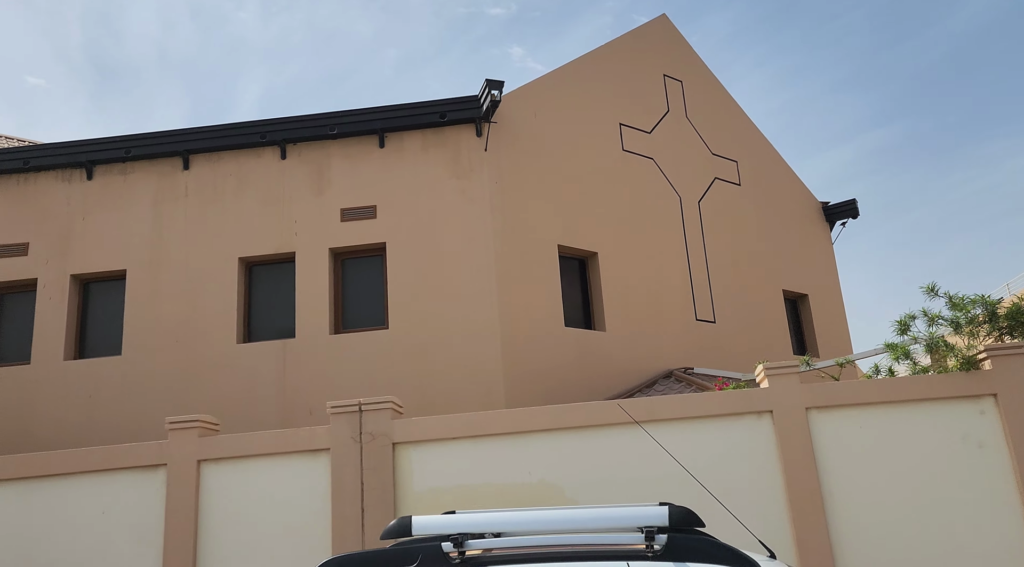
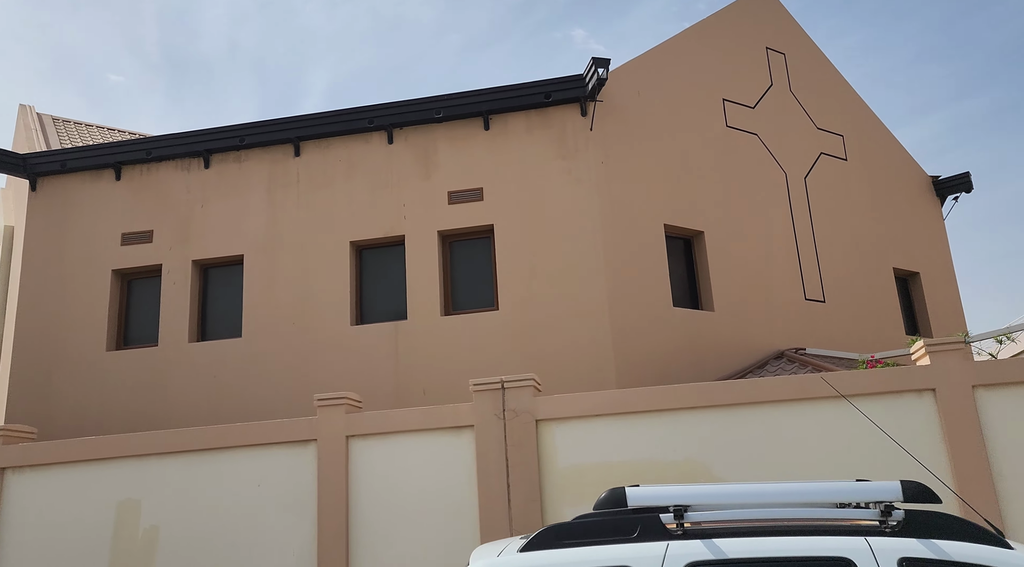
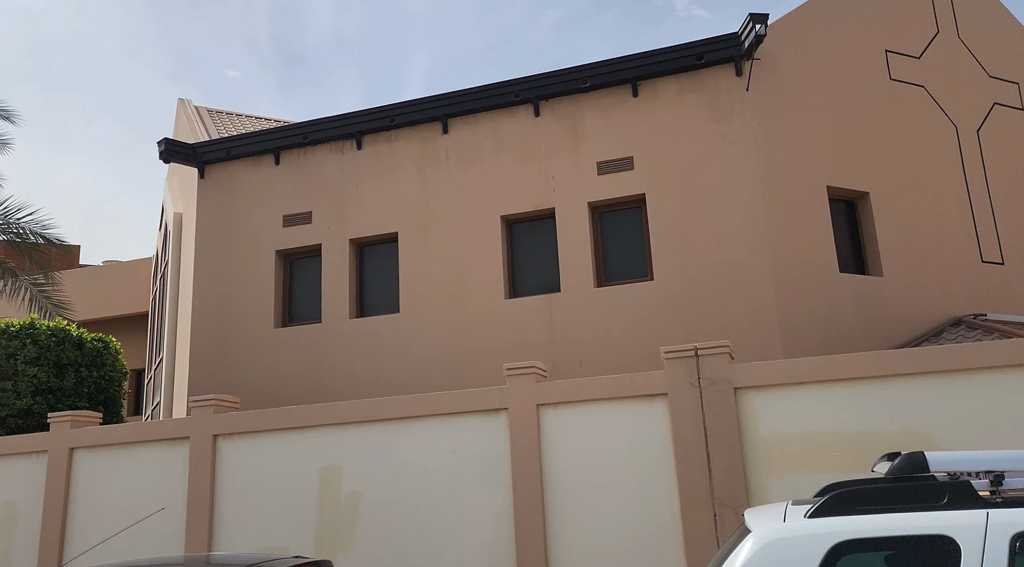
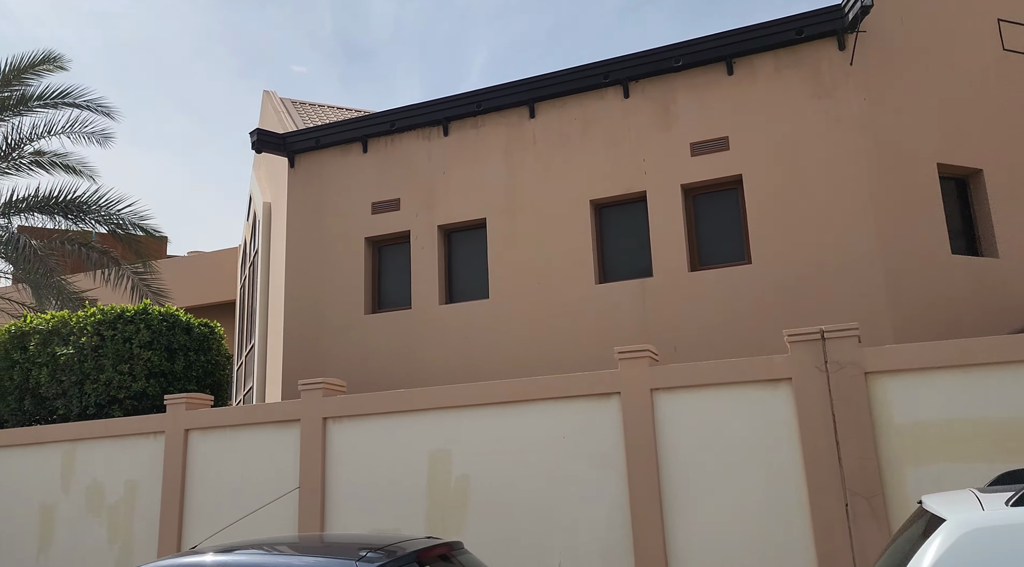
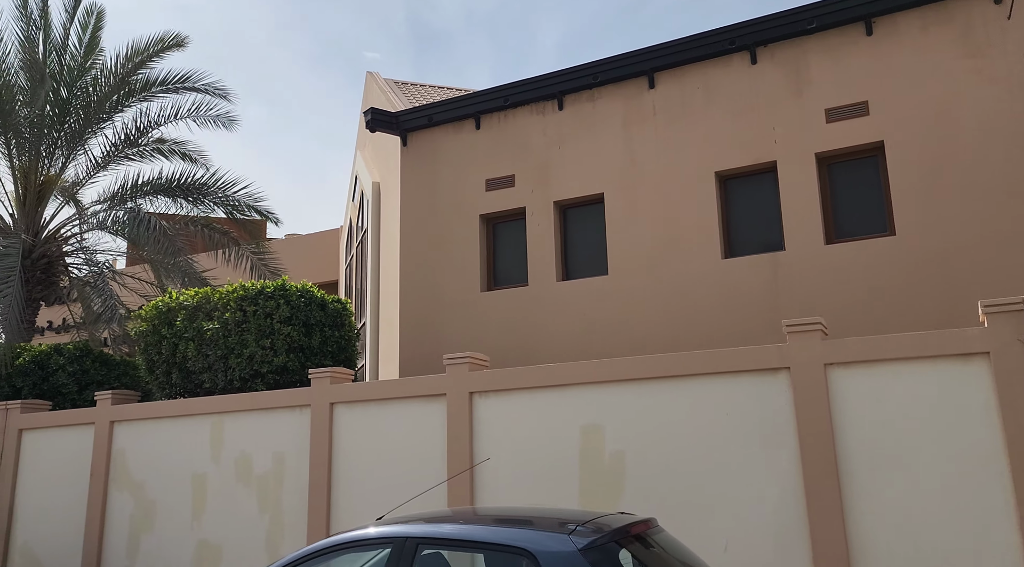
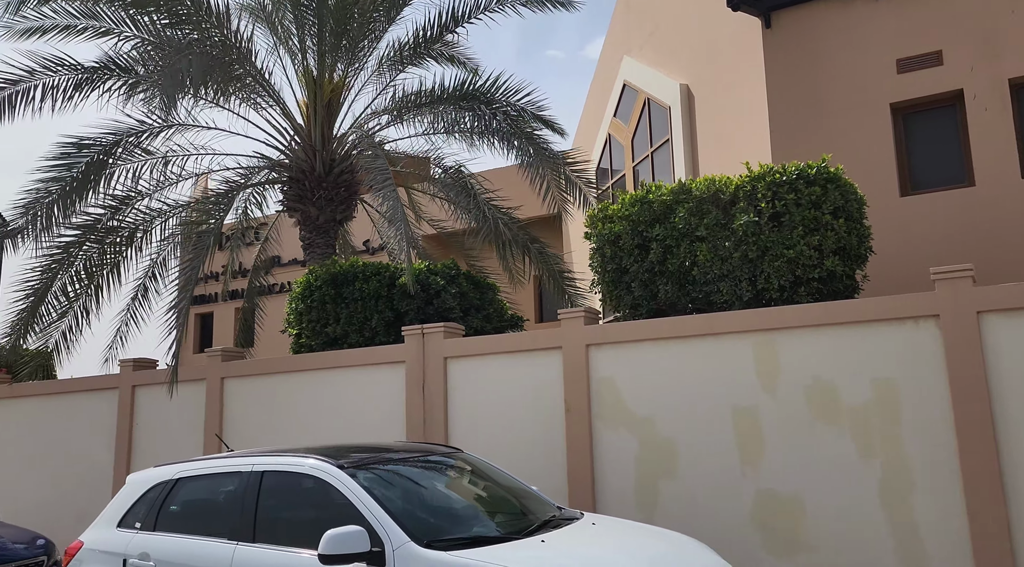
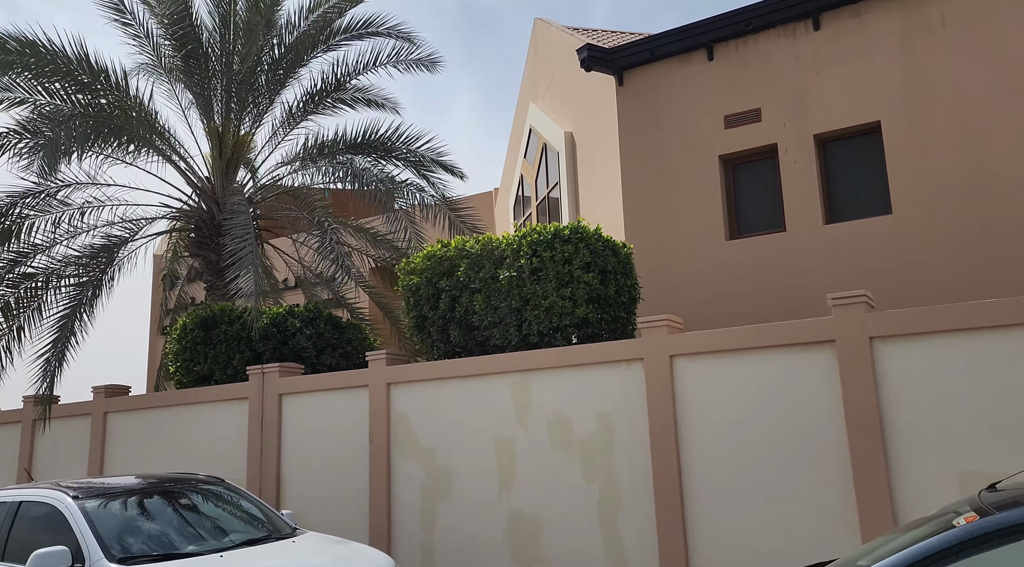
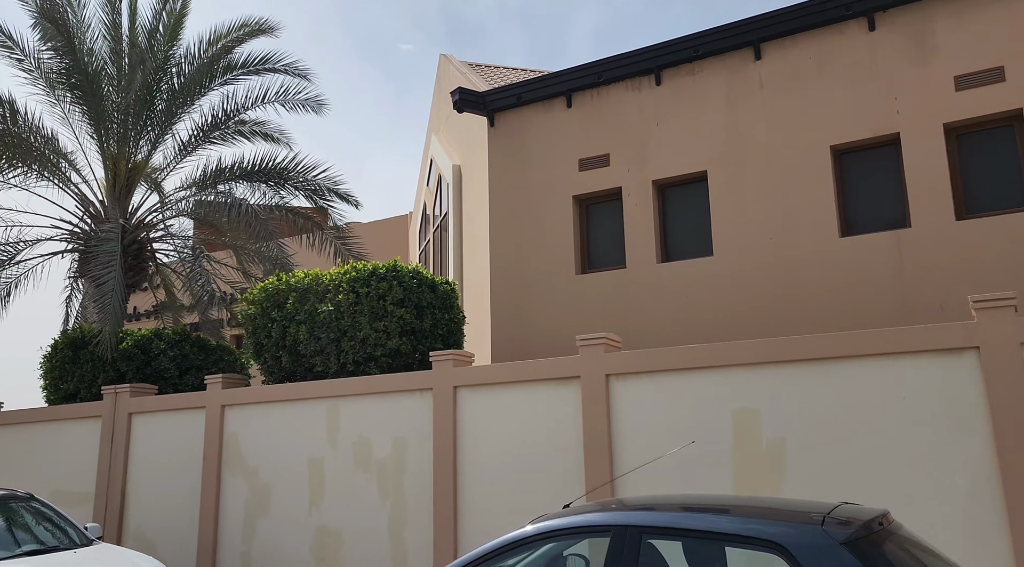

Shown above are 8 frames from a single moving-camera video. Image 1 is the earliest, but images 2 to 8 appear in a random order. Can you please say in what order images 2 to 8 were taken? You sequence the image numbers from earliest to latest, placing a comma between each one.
2, 3, 4, 5, 8, 7, 6
